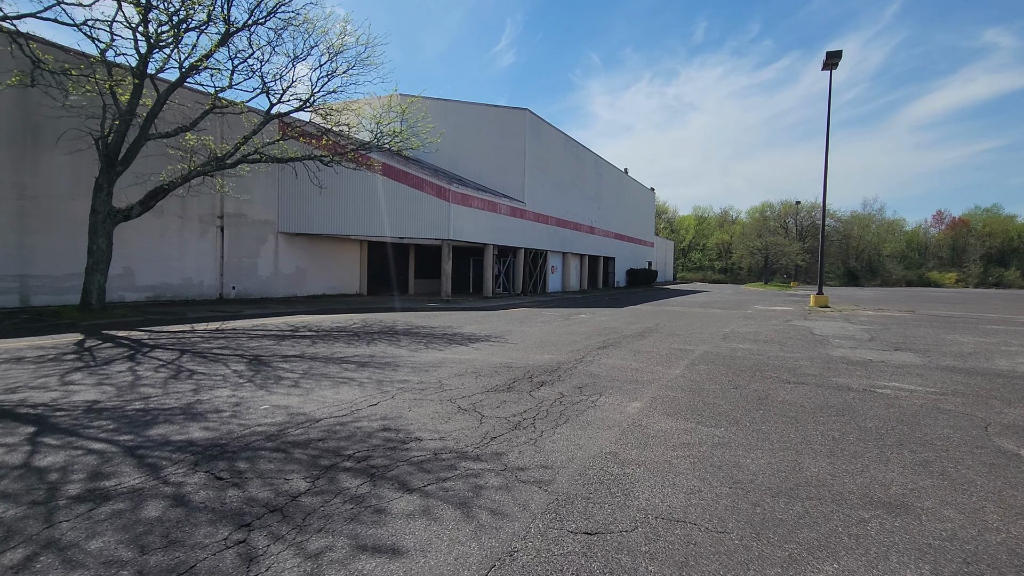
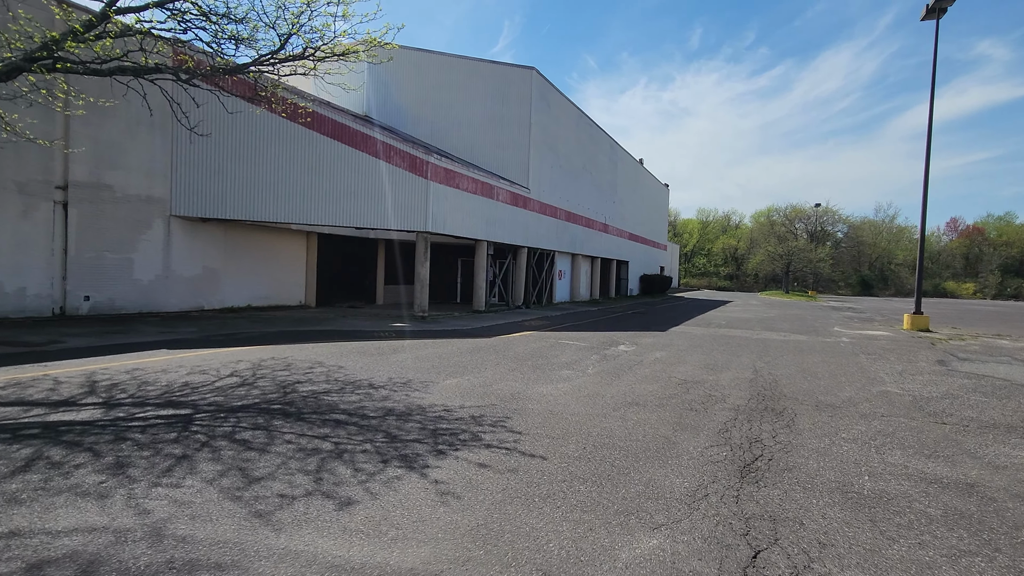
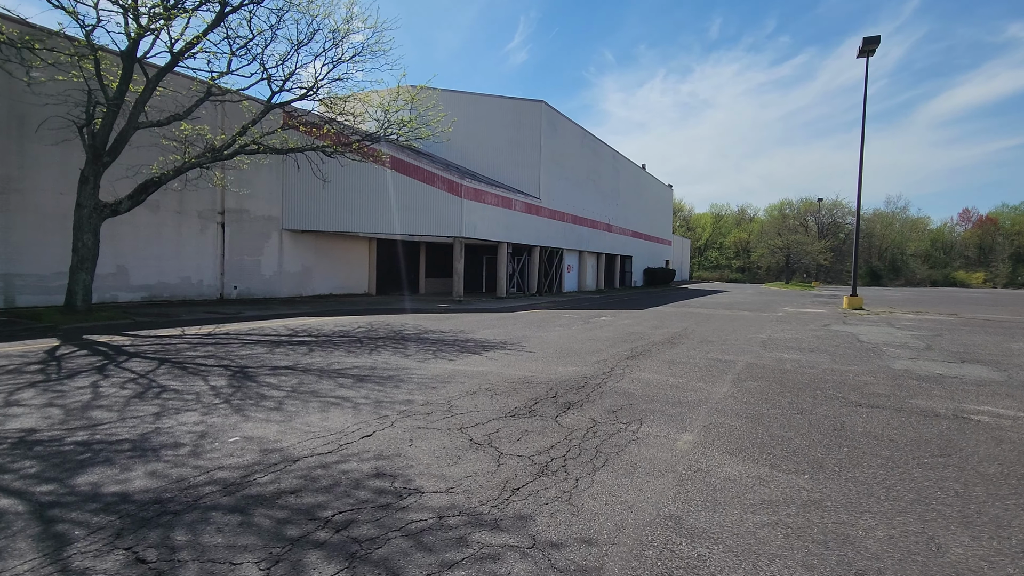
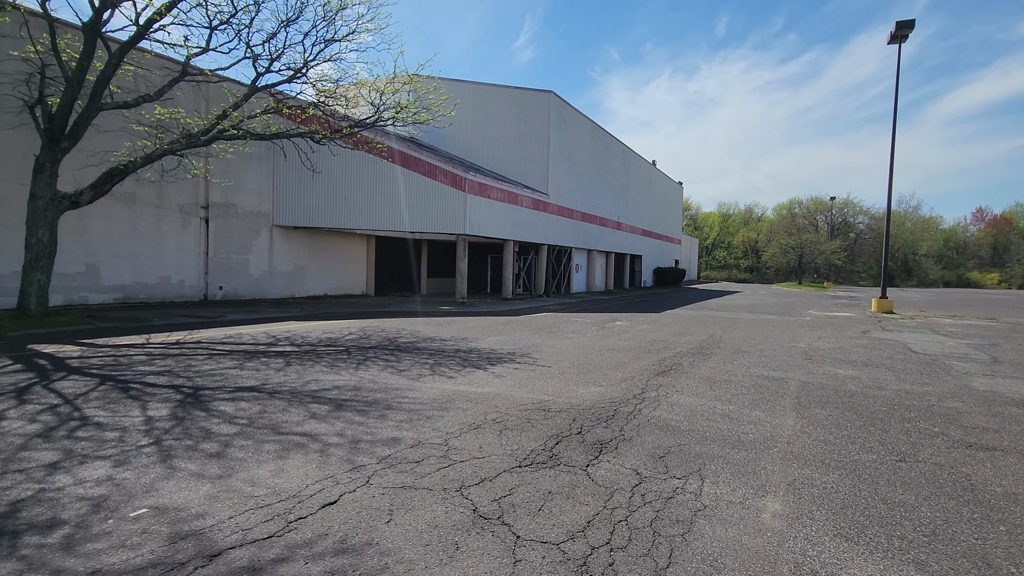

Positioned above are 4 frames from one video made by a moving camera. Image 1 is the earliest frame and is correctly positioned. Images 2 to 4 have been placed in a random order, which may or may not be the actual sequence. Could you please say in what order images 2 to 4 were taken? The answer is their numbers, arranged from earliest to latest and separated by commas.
3, 4, 2
